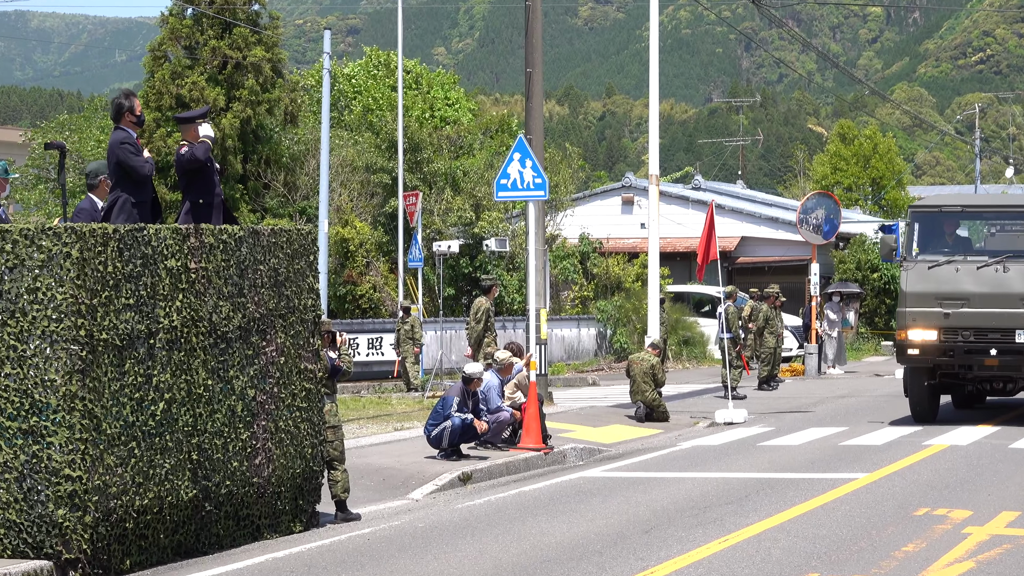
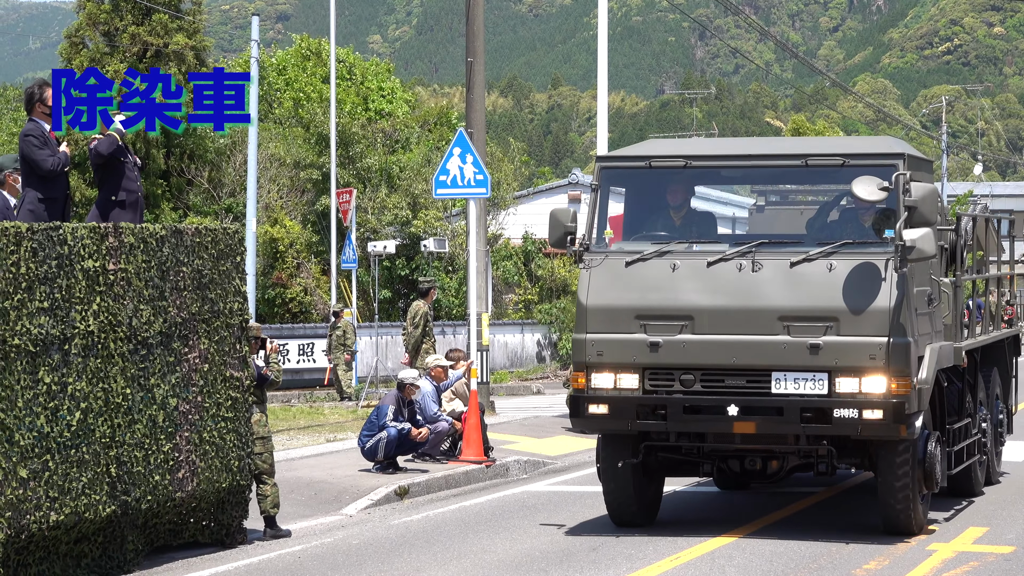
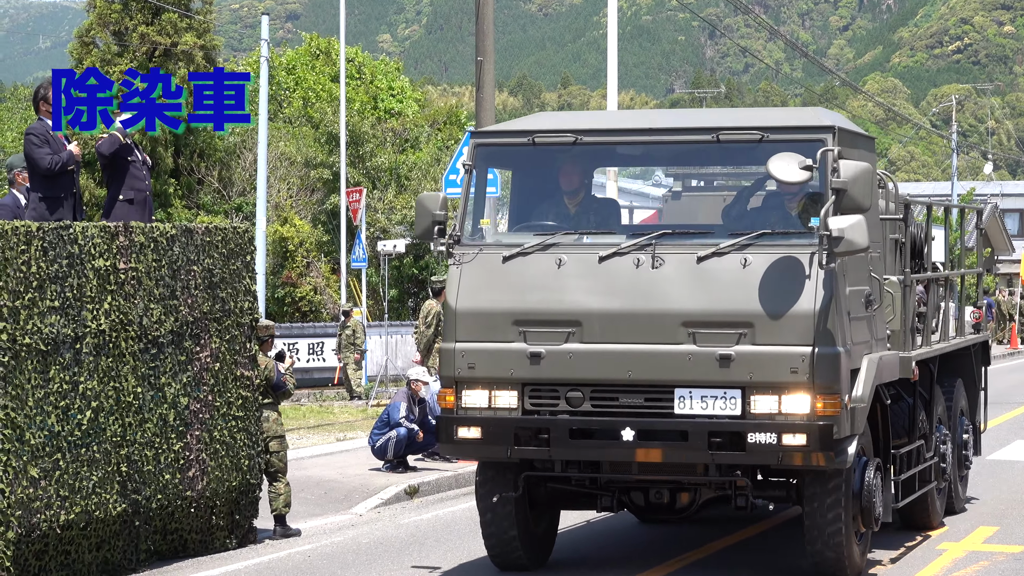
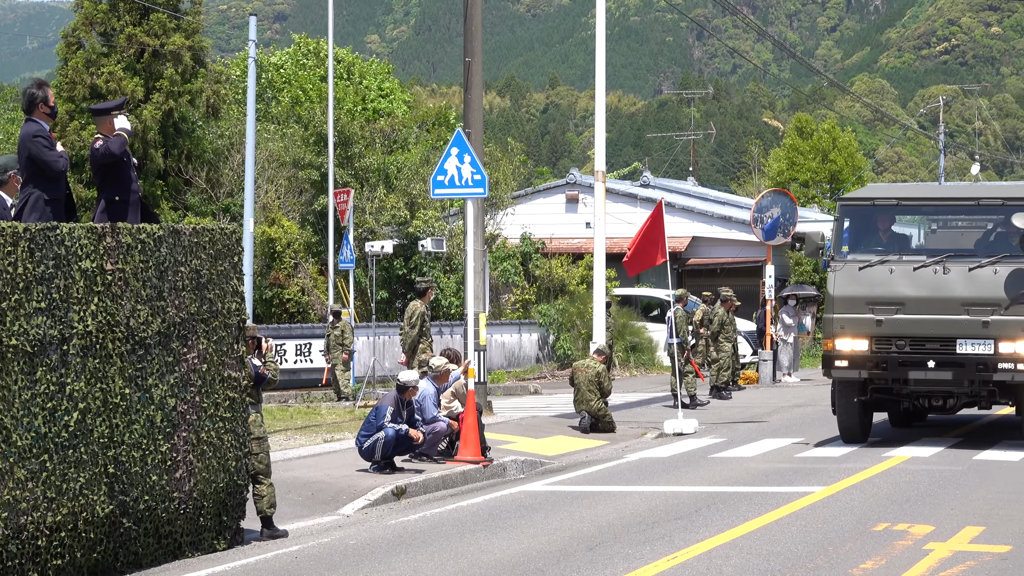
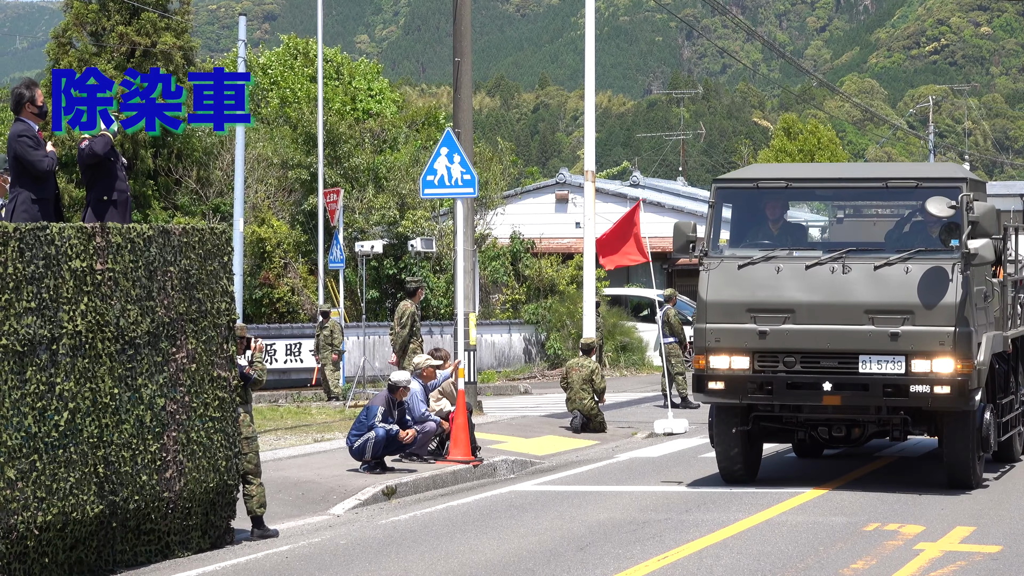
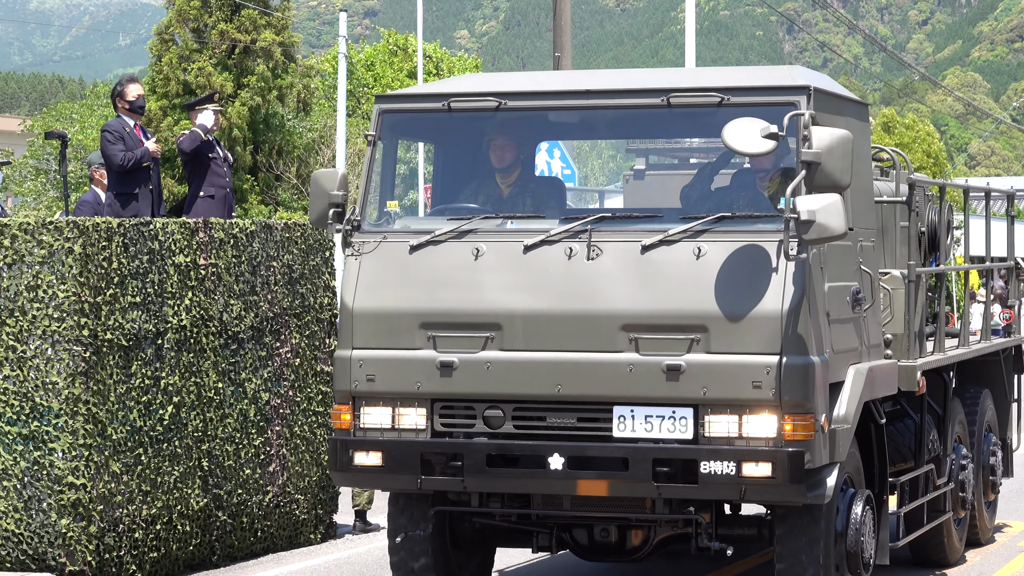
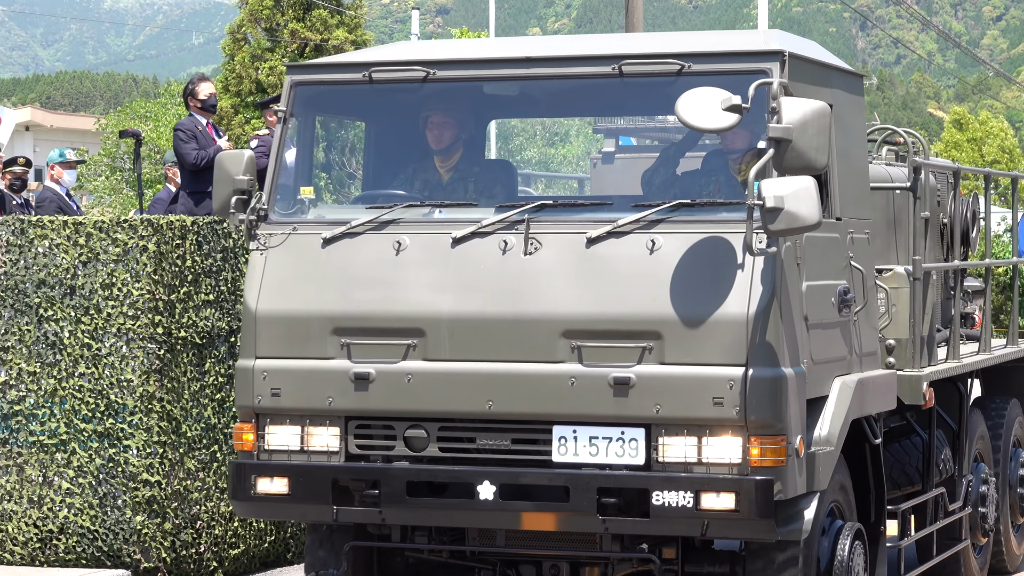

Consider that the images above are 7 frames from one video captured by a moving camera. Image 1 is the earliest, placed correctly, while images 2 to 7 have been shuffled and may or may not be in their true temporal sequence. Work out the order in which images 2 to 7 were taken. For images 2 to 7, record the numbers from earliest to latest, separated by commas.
4, 5, 2, 3, 6, 7
